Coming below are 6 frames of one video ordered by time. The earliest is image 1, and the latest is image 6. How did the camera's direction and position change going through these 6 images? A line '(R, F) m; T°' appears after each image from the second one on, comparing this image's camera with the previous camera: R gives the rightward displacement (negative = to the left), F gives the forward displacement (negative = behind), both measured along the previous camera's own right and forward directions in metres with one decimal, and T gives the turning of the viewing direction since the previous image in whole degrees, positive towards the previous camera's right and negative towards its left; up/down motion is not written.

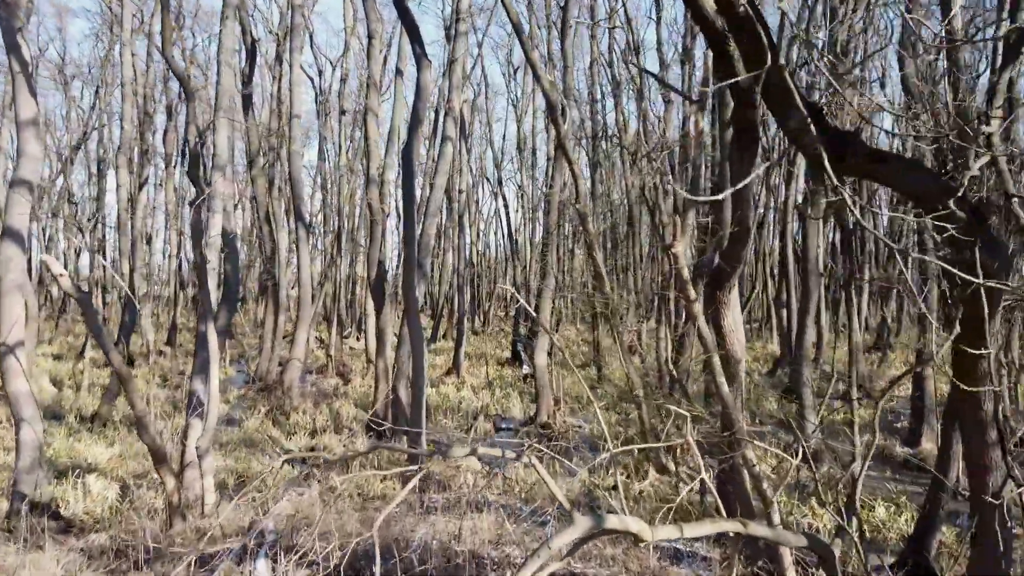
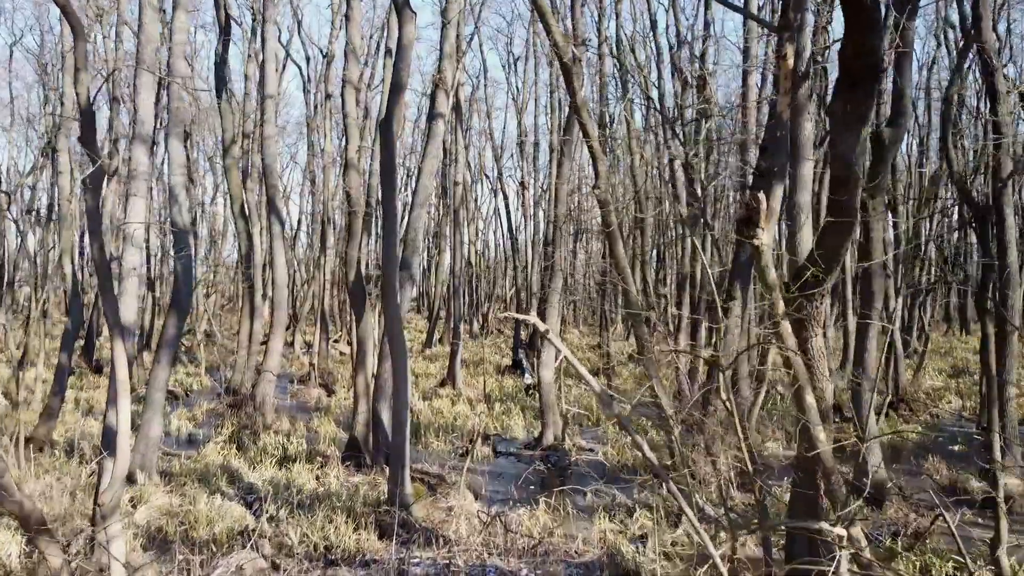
(0.0, +1.2) m; 0°
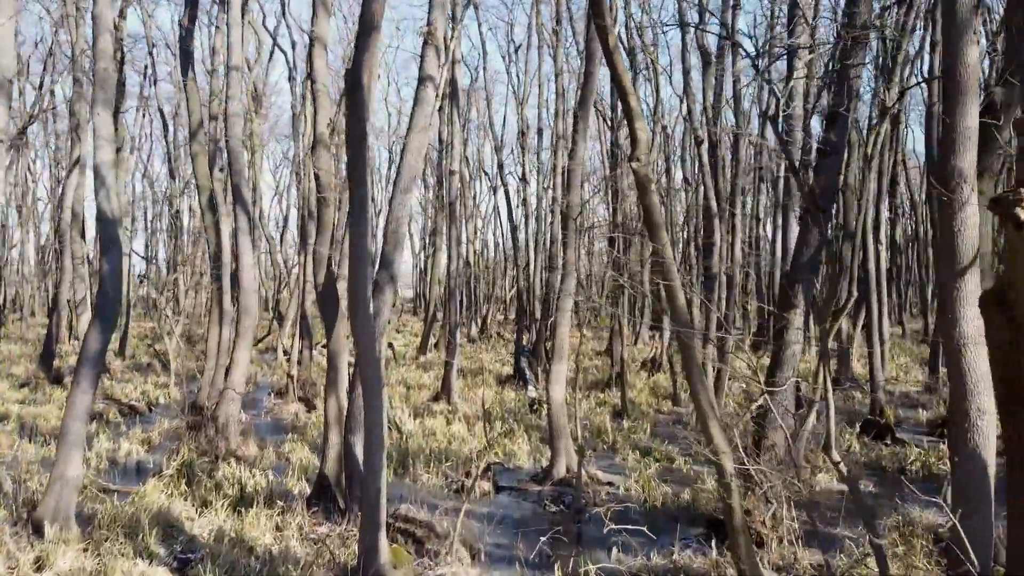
(-0.1, +1.2) m; 0°
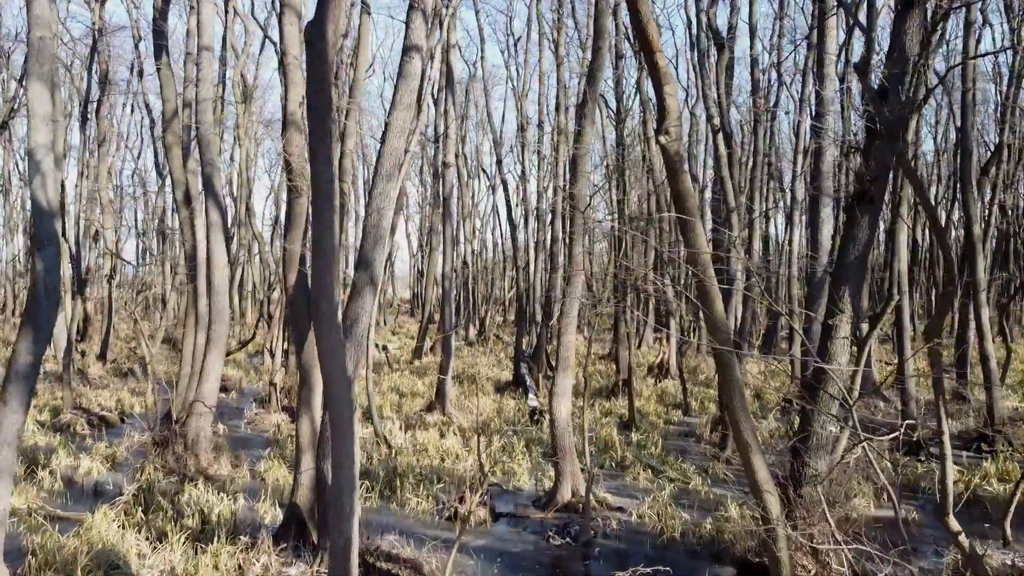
(0.0, +0.7) m; 0°
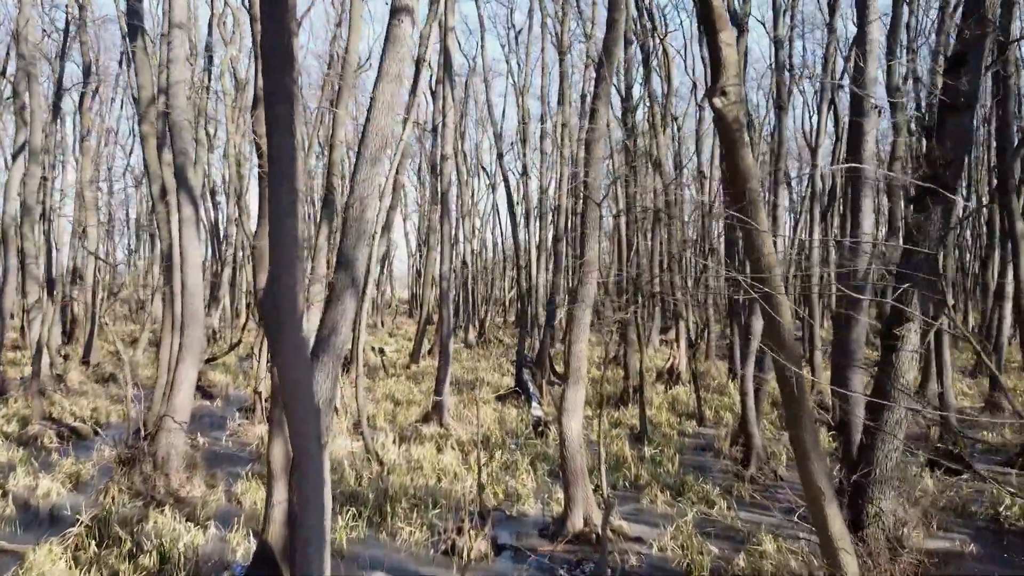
(0.0, +0.7) m; 0°
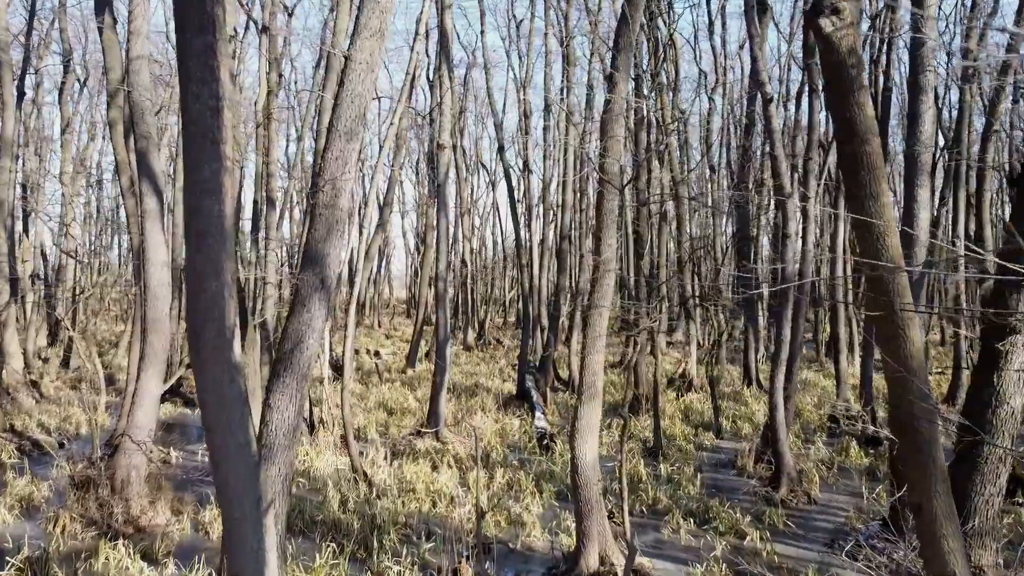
(0.0, +0.7) m; 0°
